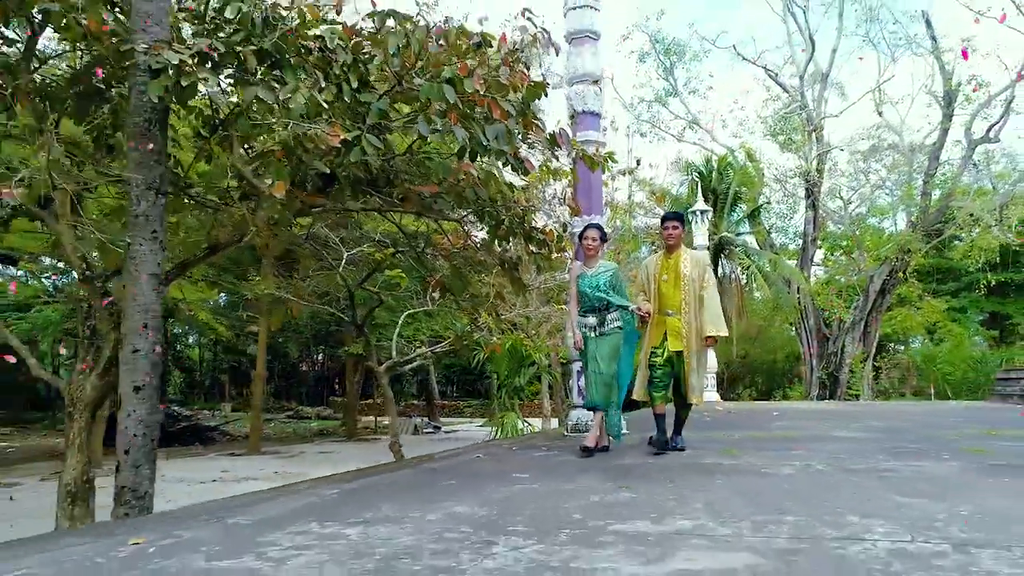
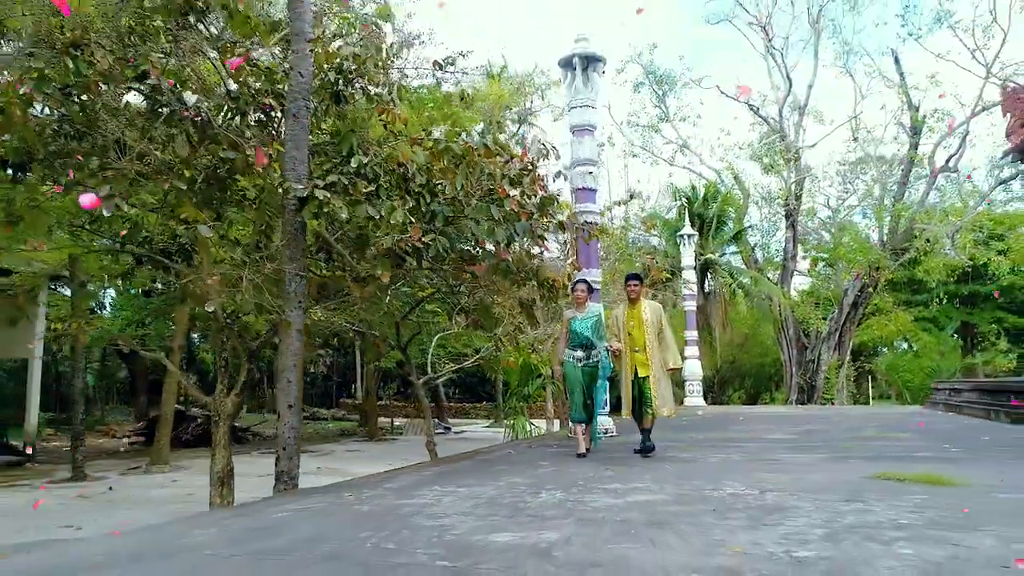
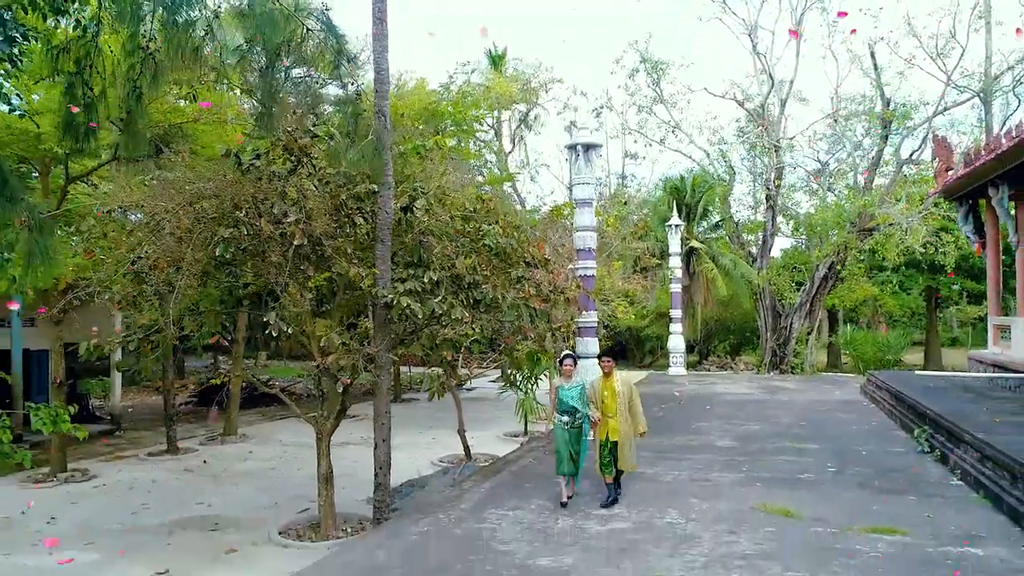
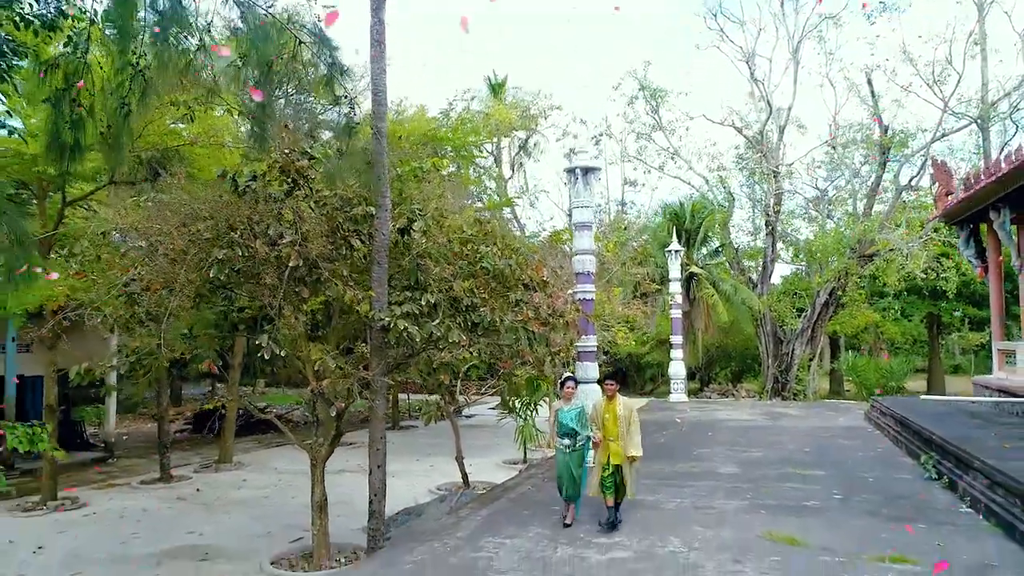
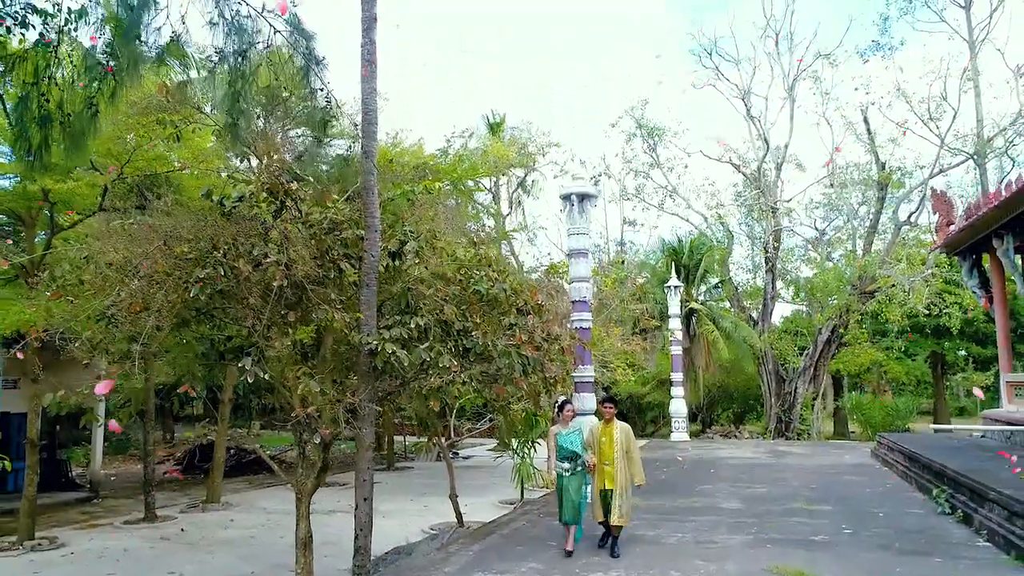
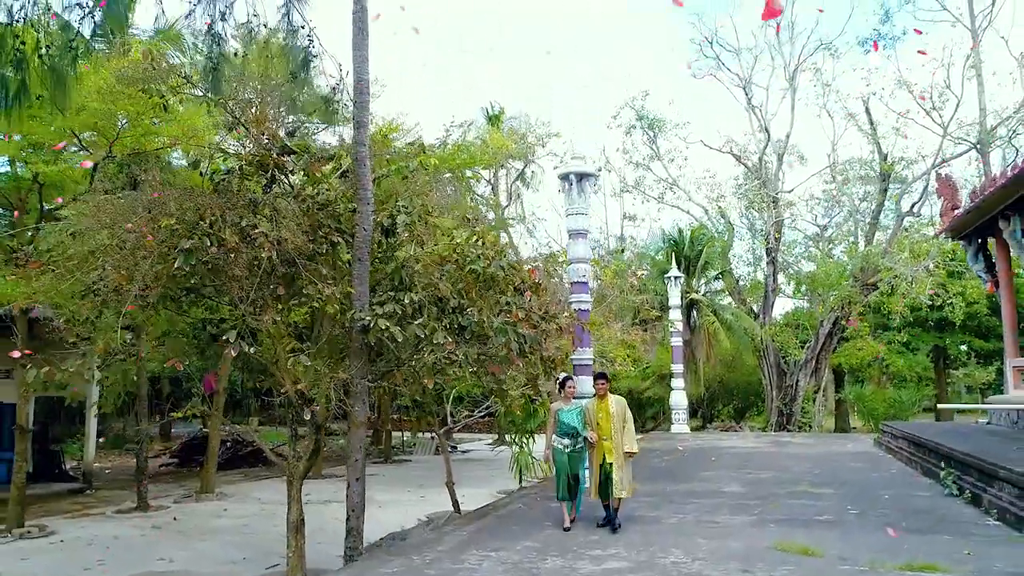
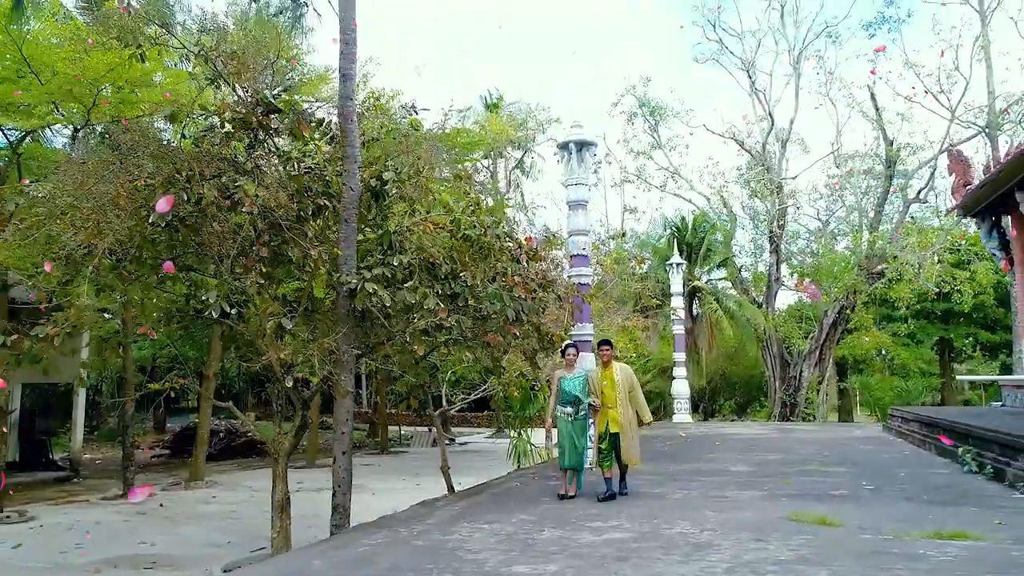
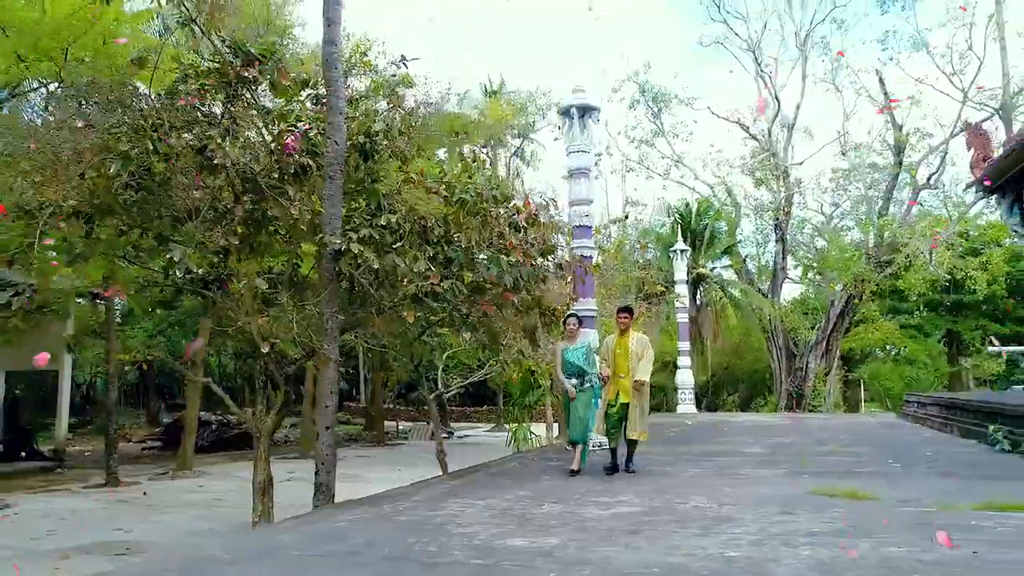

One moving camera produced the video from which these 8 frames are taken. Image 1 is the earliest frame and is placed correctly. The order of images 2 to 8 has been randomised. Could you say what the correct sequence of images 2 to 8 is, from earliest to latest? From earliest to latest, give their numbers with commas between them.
2, 8, 7, 6, 5, 4, 3
